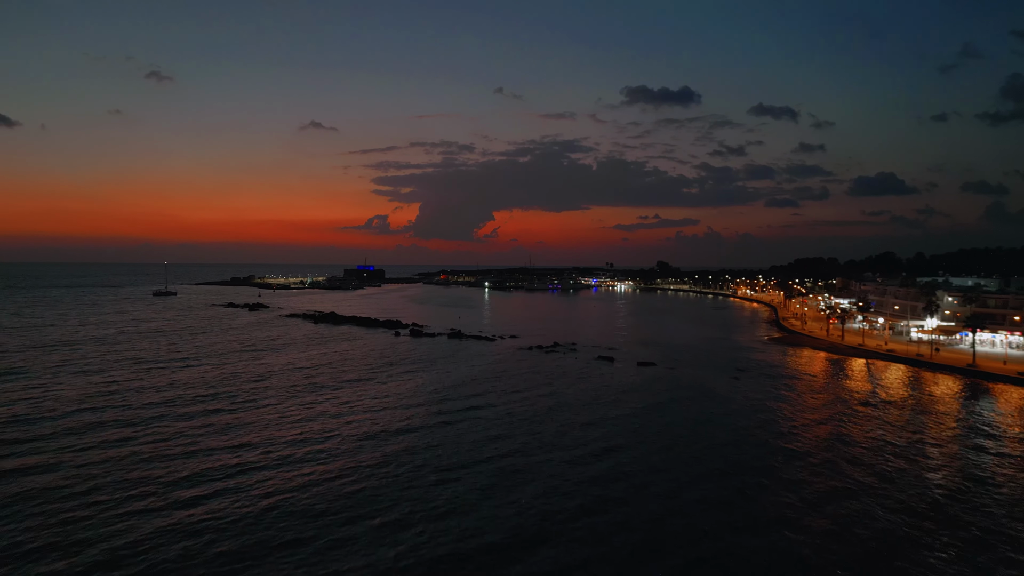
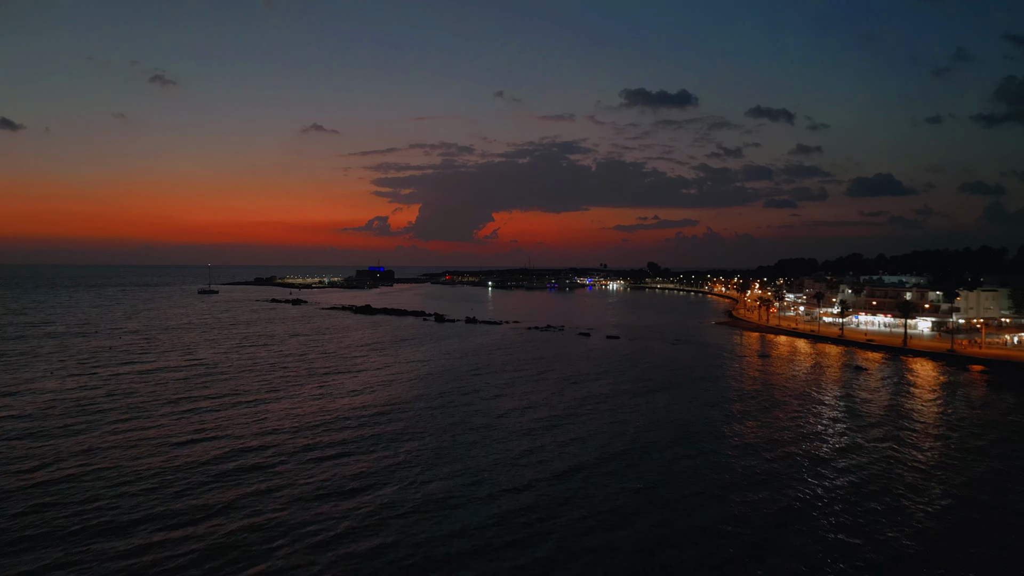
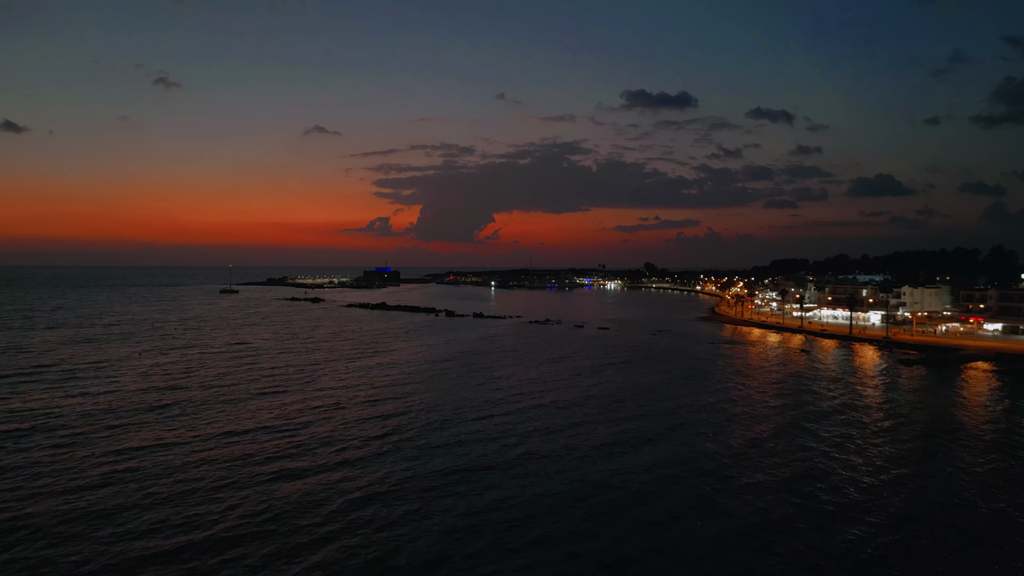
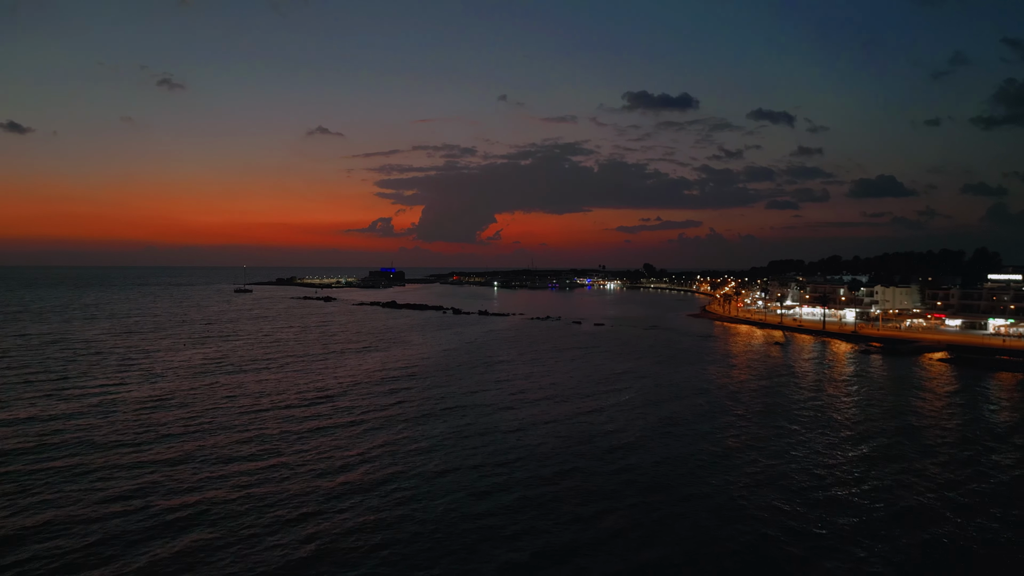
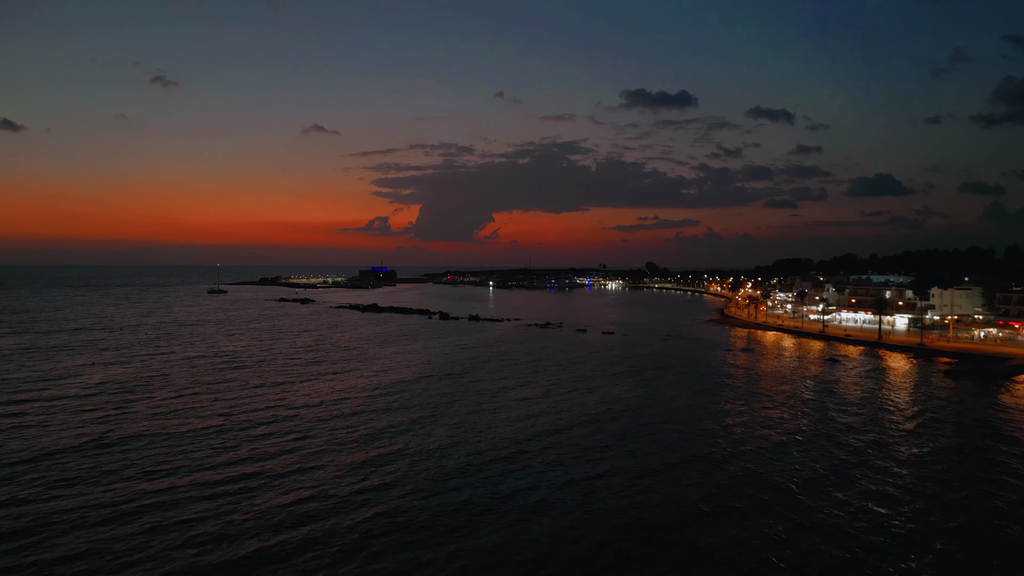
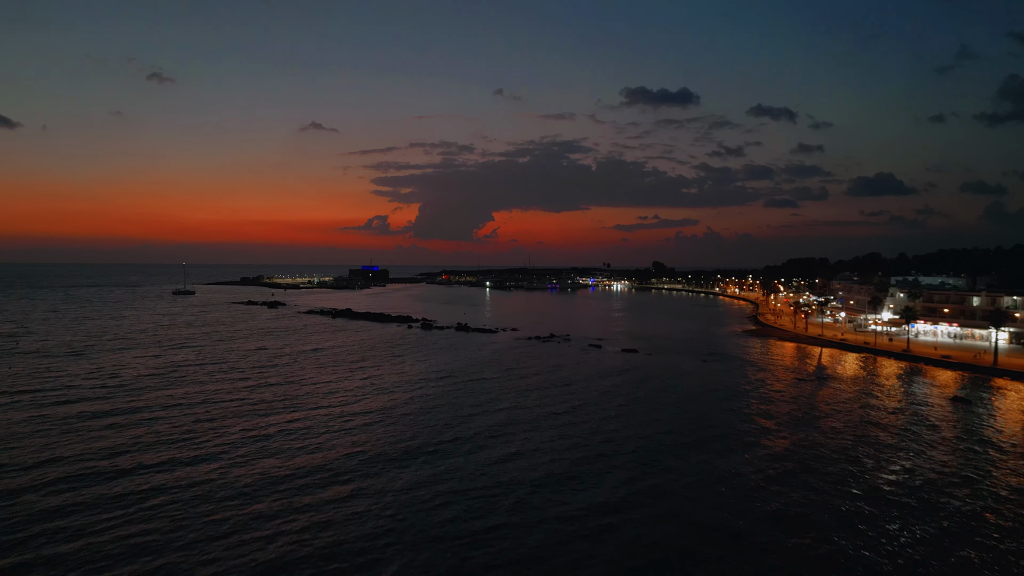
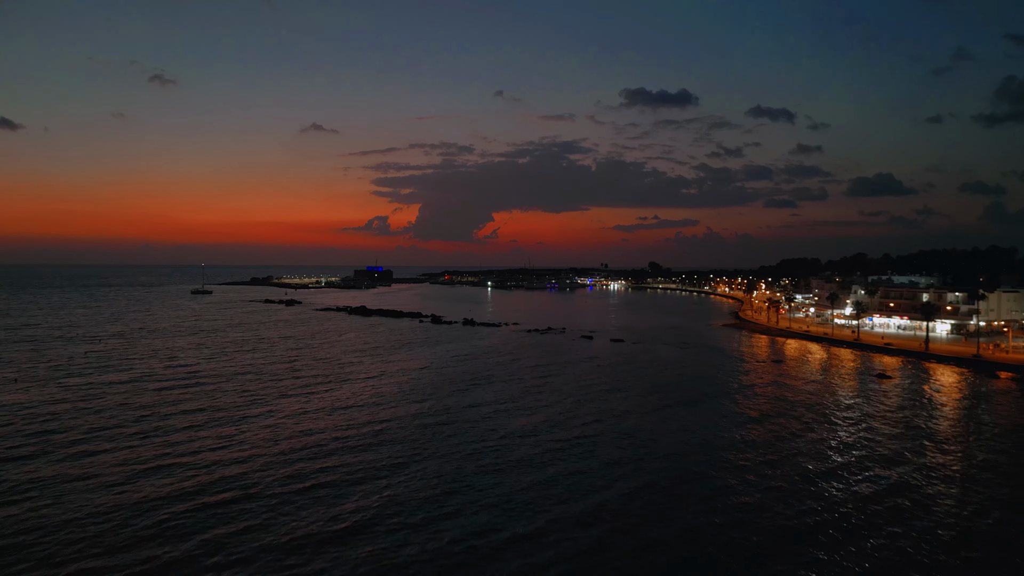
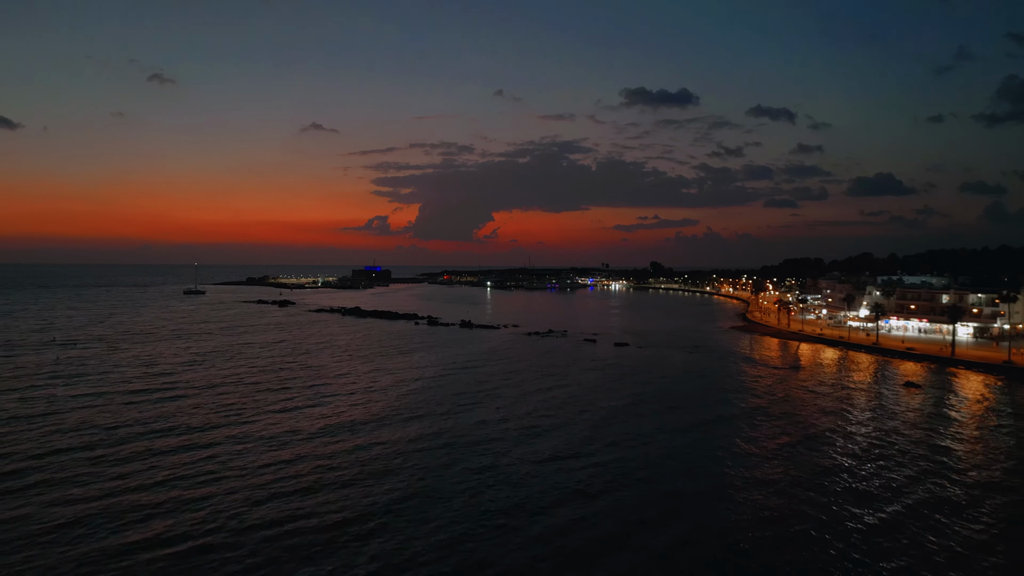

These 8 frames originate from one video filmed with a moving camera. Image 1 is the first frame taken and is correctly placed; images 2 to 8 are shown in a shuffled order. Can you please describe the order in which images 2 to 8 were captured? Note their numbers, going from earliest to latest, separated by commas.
6, 8, 7, 2, 5, 3, 4
